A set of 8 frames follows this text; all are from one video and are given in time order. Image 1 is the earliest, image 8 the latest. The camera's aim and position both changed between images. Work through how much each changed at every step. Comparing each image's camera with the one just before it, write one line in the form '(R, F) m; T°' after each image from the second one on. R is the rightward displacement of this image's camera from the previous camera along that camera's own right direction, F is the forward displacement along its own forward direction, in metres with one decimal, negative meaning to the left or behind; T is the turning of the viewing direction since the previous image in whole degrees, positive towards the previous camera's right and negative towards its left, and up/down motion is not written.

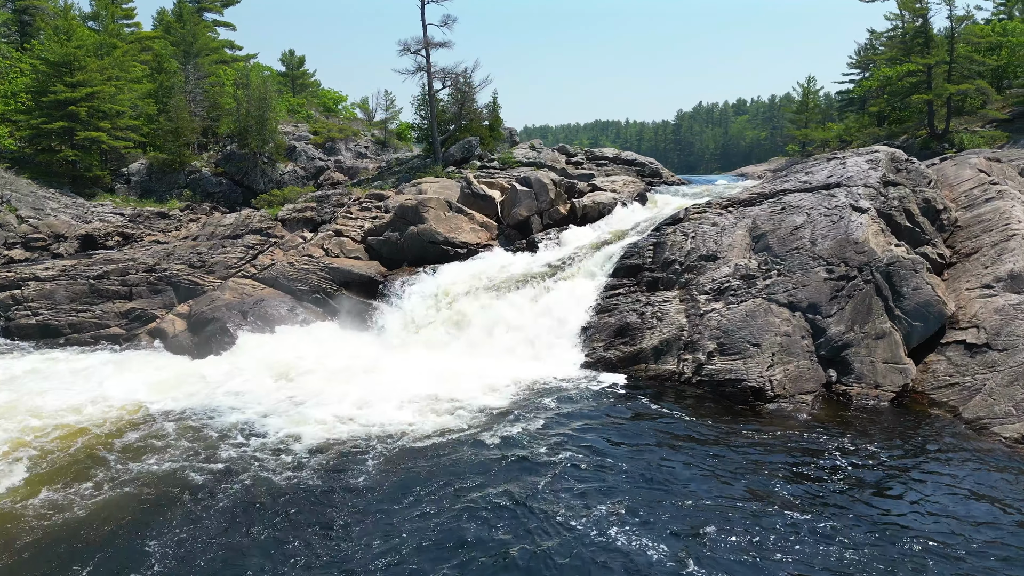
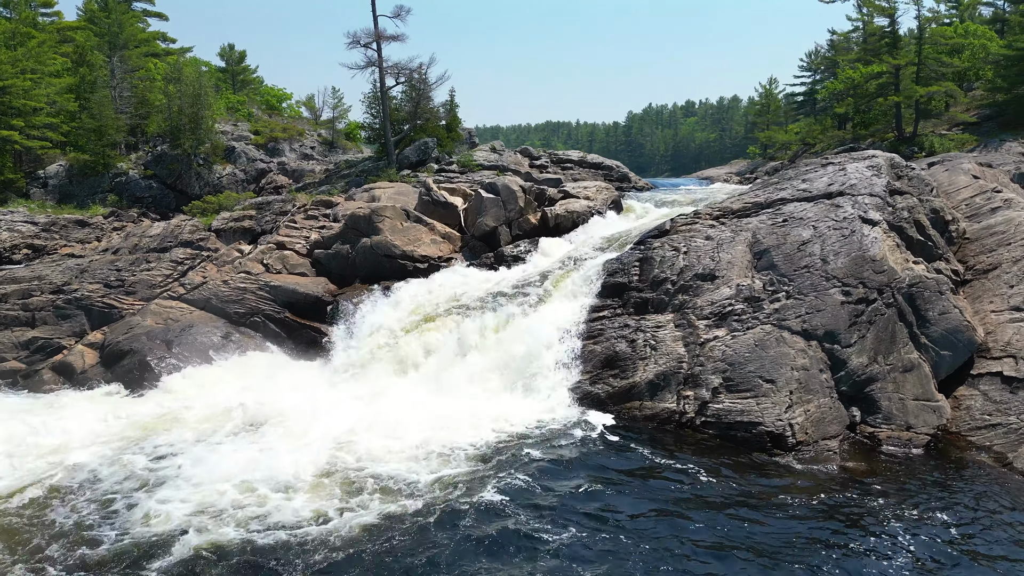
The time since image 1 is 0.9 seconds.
(-0.4, +2.0) m; +4°
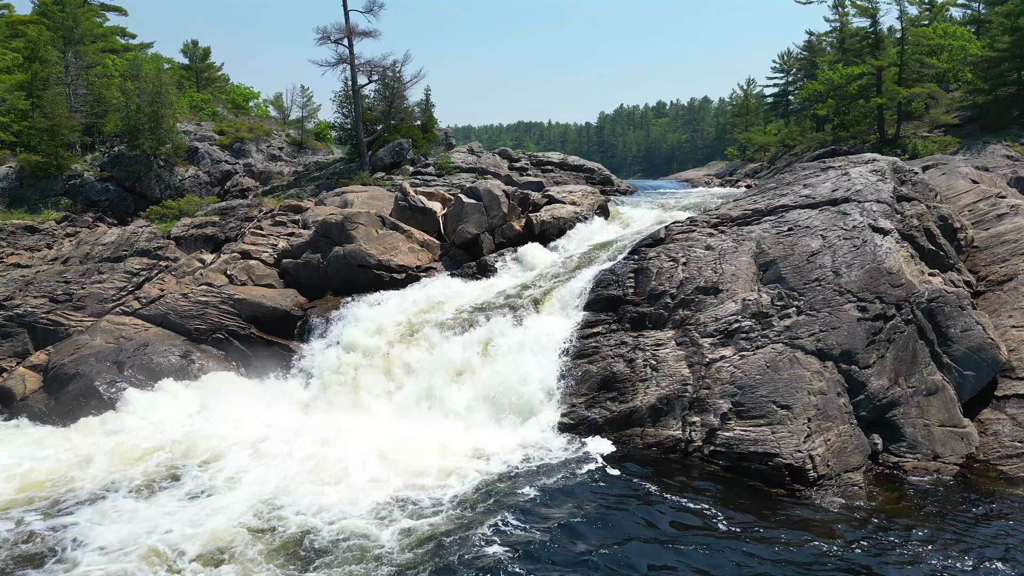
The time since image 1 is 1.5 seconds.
(-0.3, +1.1) m; +2°
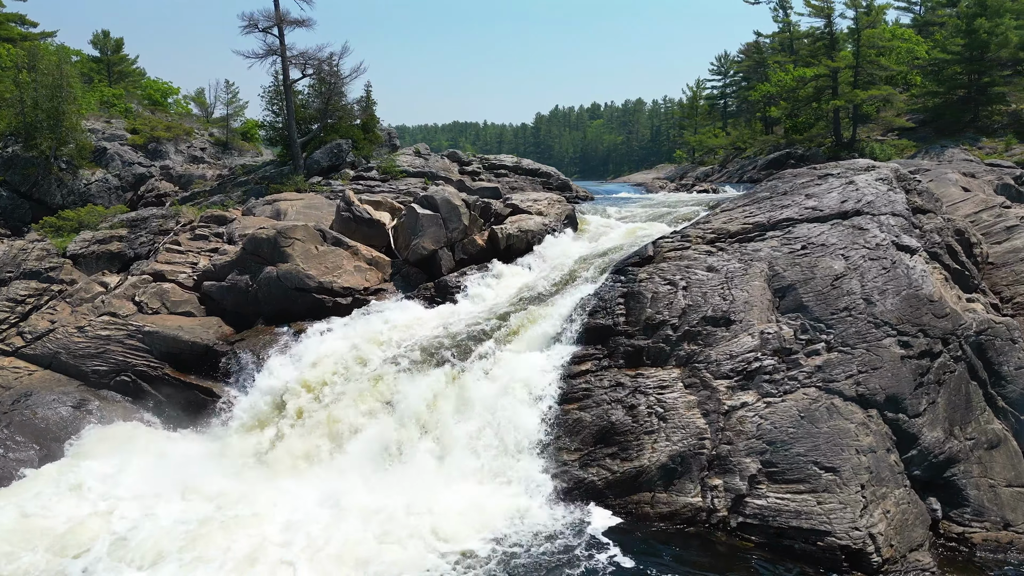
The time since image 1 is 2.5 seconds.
(-0.5, +2.2) m; +5°
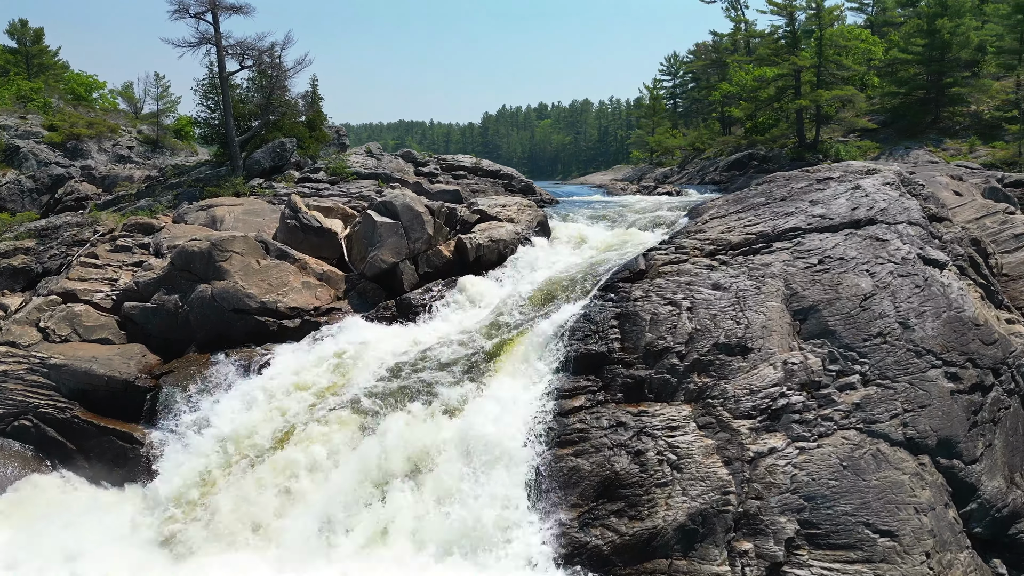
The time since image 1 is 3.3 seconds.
(-0.4, +1.6) m; +4°
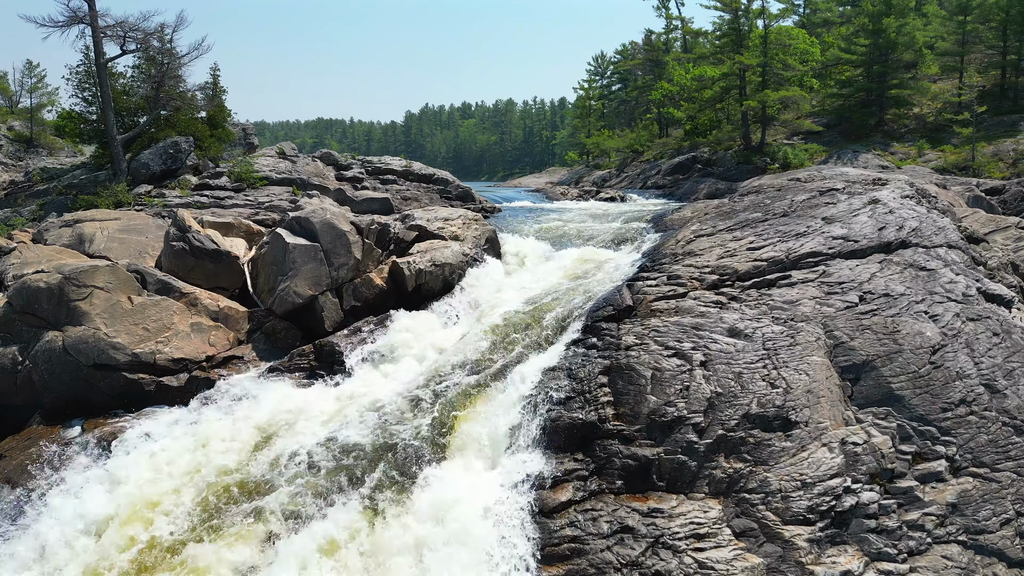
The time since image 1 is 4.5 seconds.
(-0.4, +2.5) m; +6°
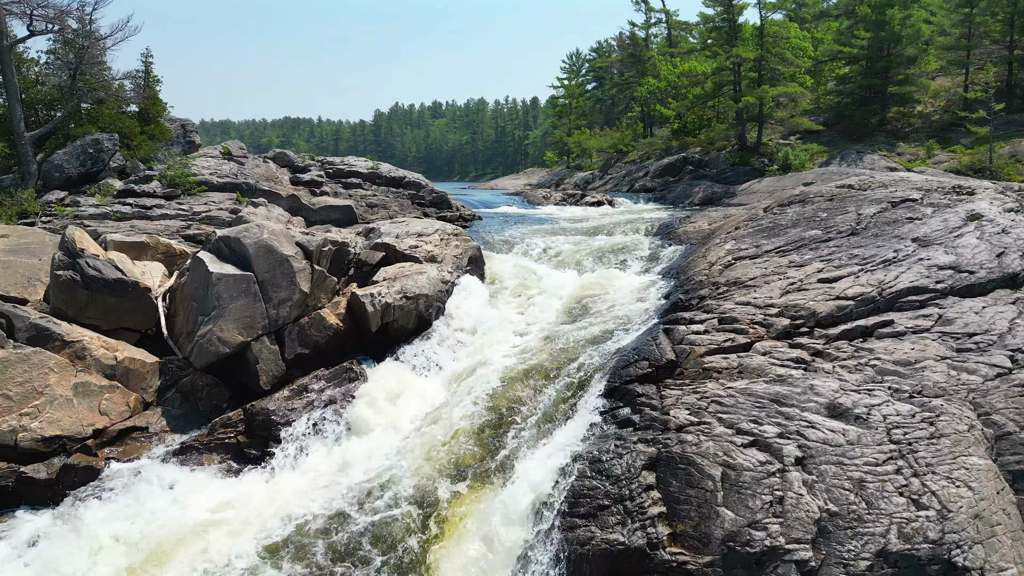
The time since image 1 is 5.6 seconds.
(-0.3, +2.5) m; +2°
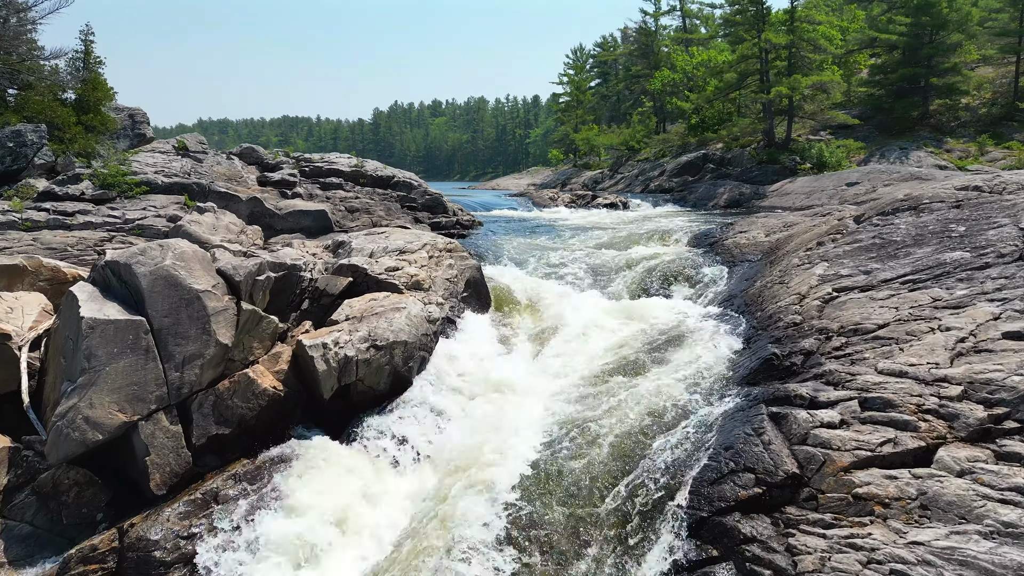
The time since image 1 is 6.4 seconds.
(-0.1, +2.7) m; 0°
